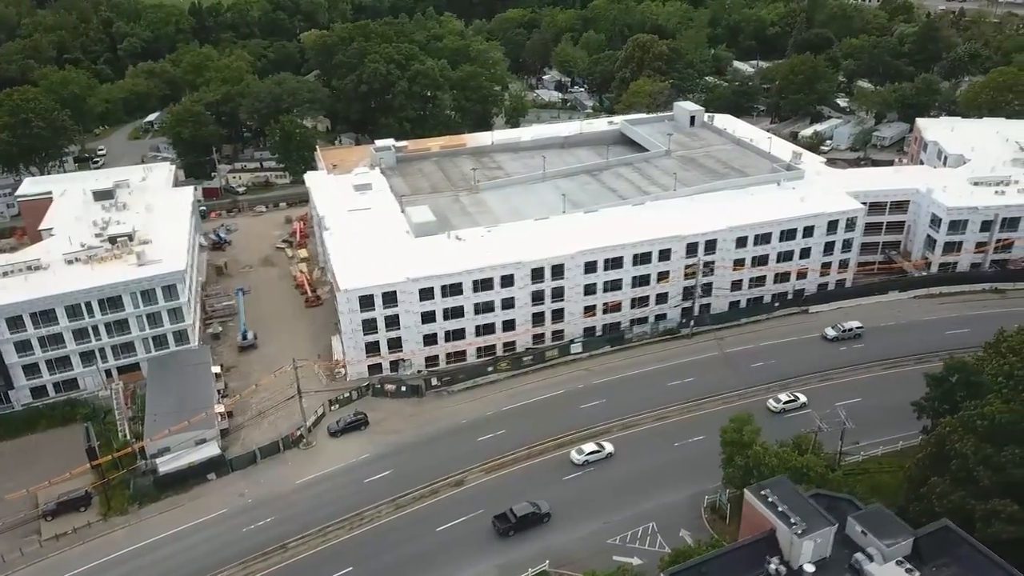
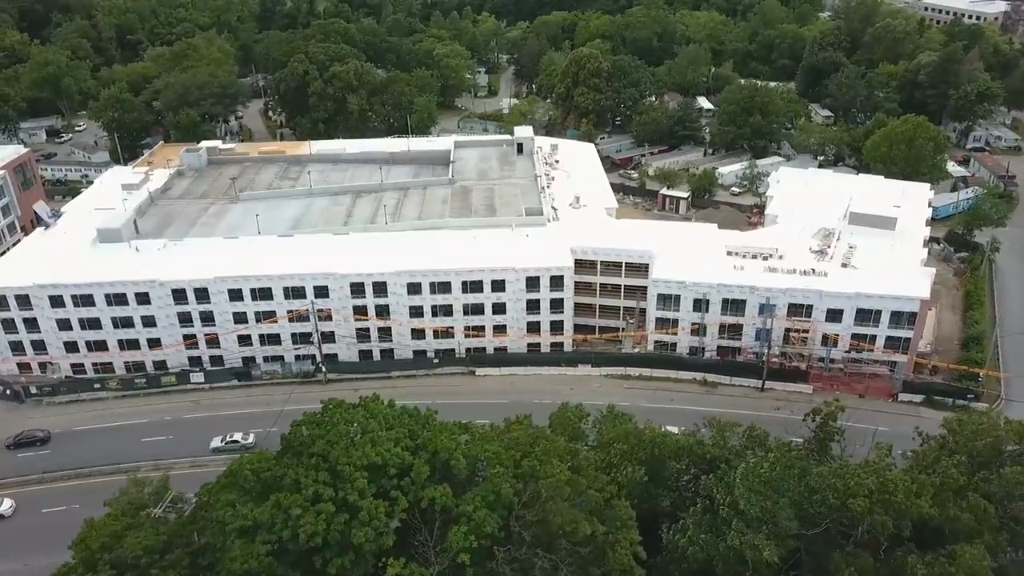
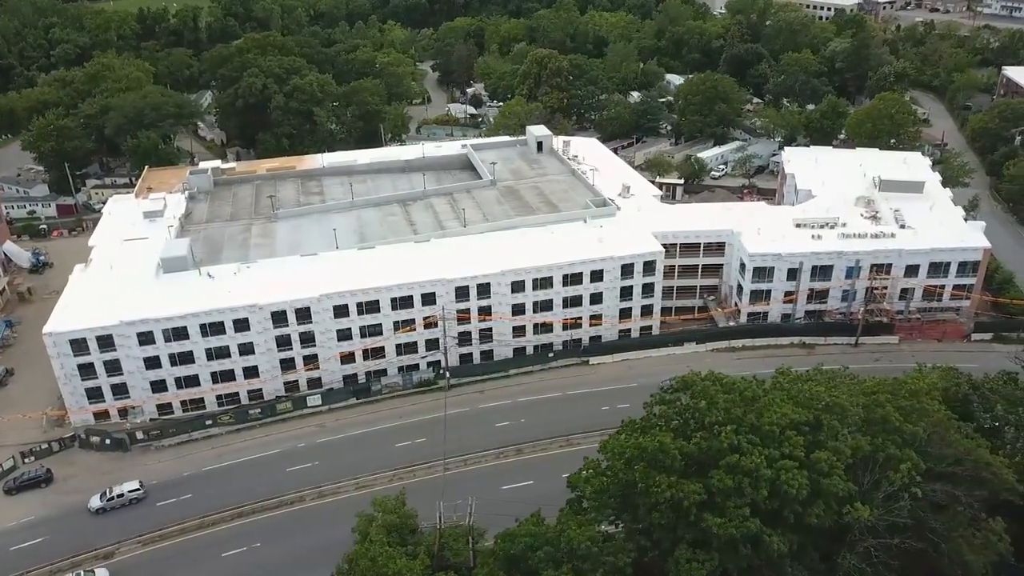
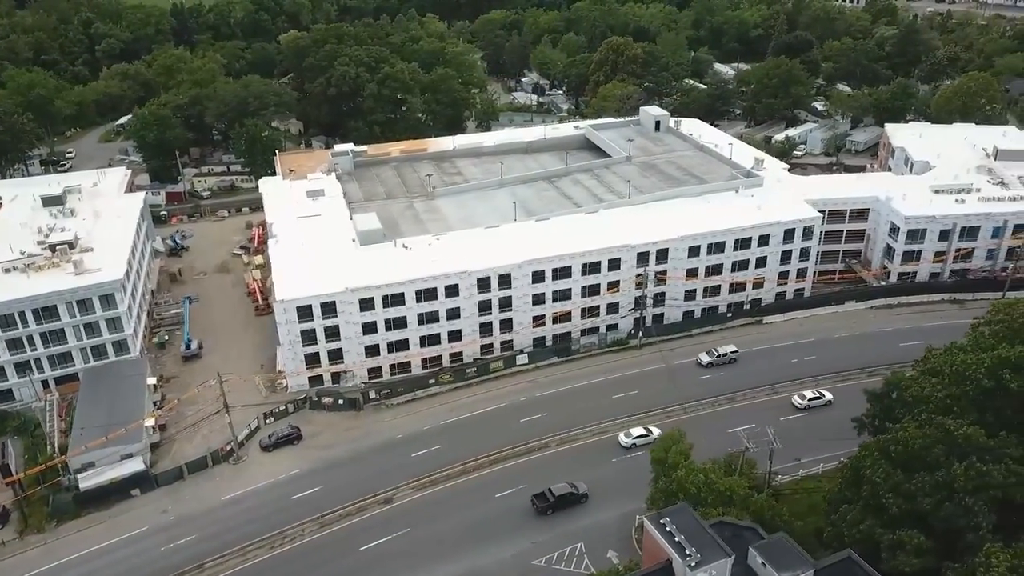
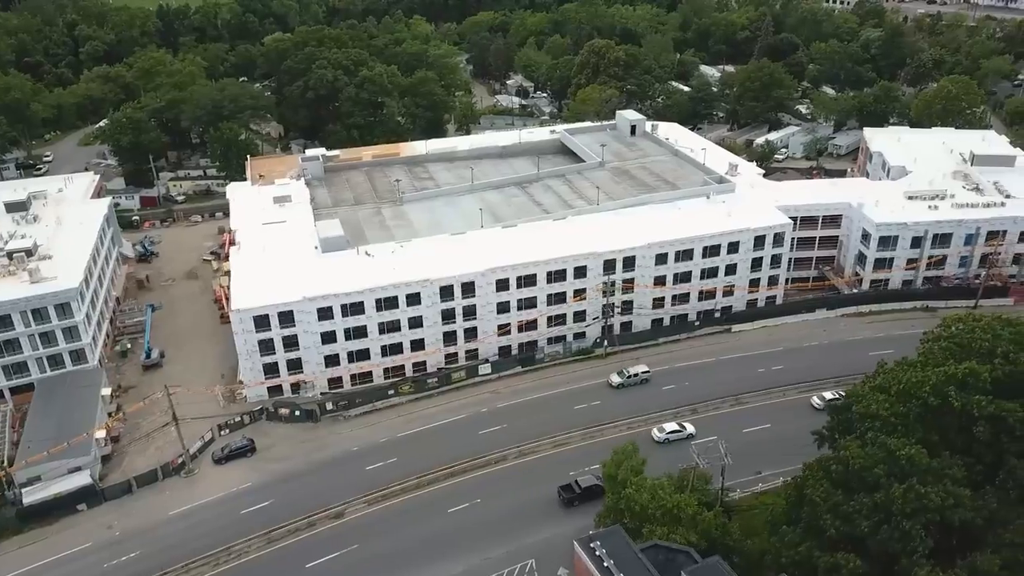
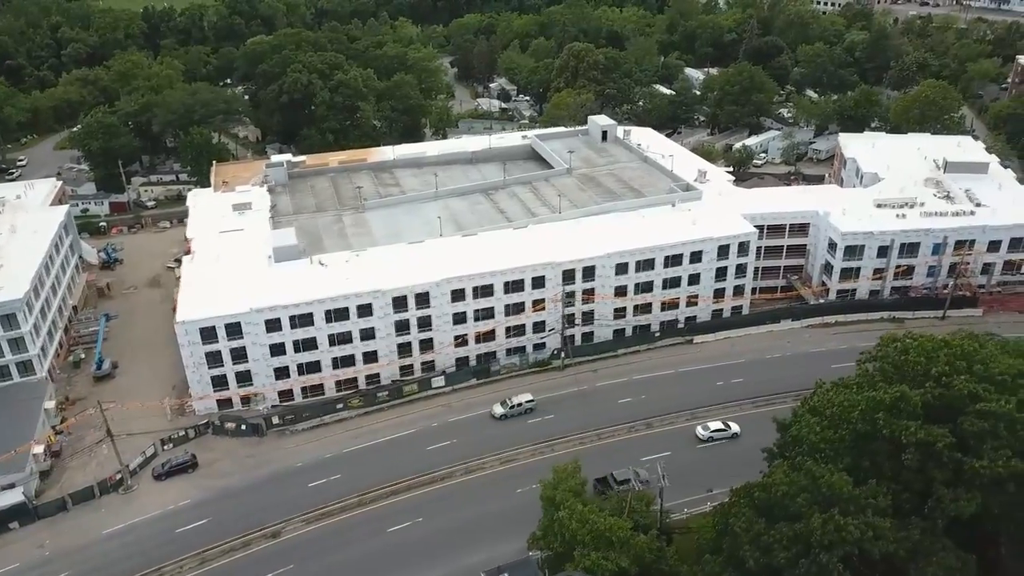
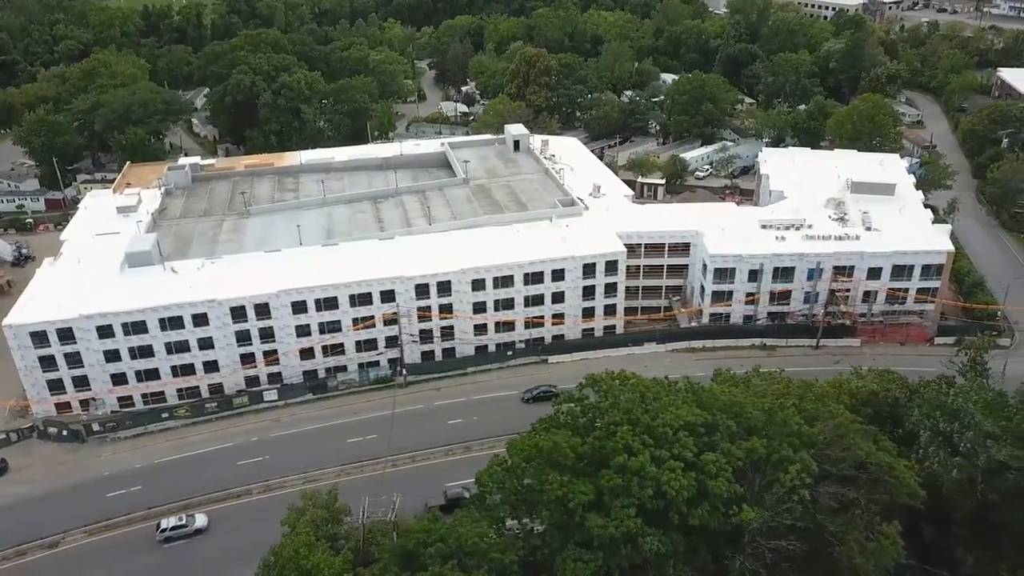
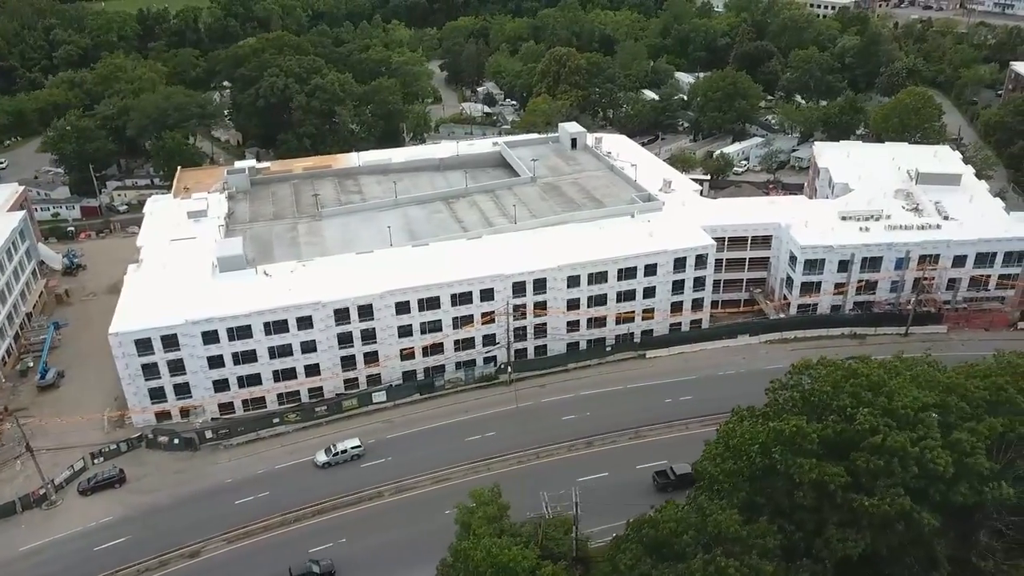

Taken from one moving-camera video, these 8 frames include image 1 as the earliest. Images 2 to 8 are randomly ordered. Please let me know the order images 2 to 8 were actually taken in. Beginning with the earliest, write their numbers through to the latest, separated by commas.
4, 5, 6, 8, 3, 7, 2
